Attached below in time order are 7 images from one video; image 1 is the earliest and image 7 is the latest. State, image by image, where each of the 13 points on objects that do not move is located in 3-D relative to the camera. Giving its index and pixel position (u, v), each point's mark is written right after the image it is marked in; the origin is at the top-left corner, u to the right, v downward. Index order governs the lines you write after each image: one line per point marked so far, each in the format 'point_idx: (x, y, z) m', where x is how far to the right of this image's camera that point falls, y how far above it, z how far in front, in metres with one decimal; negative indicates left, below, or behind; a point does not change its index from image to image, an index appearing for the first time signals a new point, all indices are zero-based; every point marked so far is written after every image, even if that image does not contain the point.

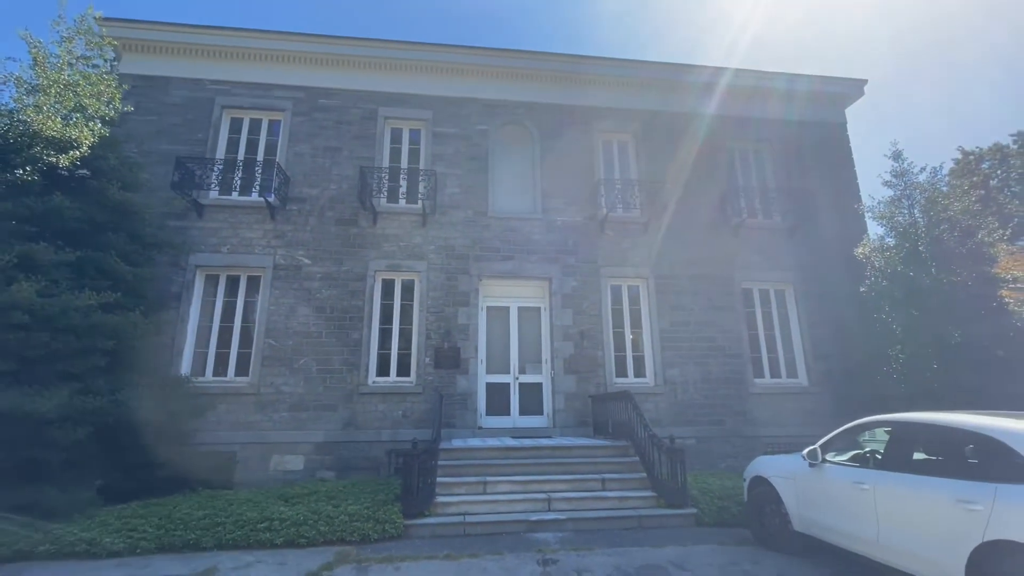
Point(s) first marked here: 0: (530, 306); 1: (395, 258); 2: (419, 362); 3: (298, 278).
0: (+0.4, -0.4, +10.5) m
1: (-2.5, +0.6, +10.1) m
2: (-1.9, -1.5, +9.7) m
3: (-4.4, +0.2, +9.8) m
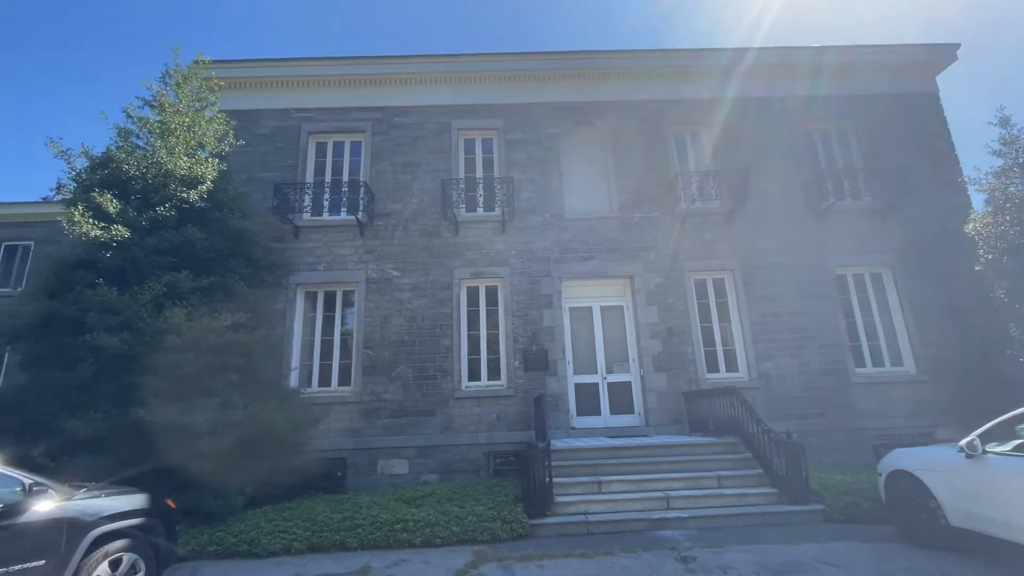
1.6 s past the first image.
0: (+2.2, -0.4, +10.5) m
1: (-0.7, +0.5, +10.4) m
2: (-0.1, -1.6, +9.9) m
3: (-2.6, 0.0, +10.2) m
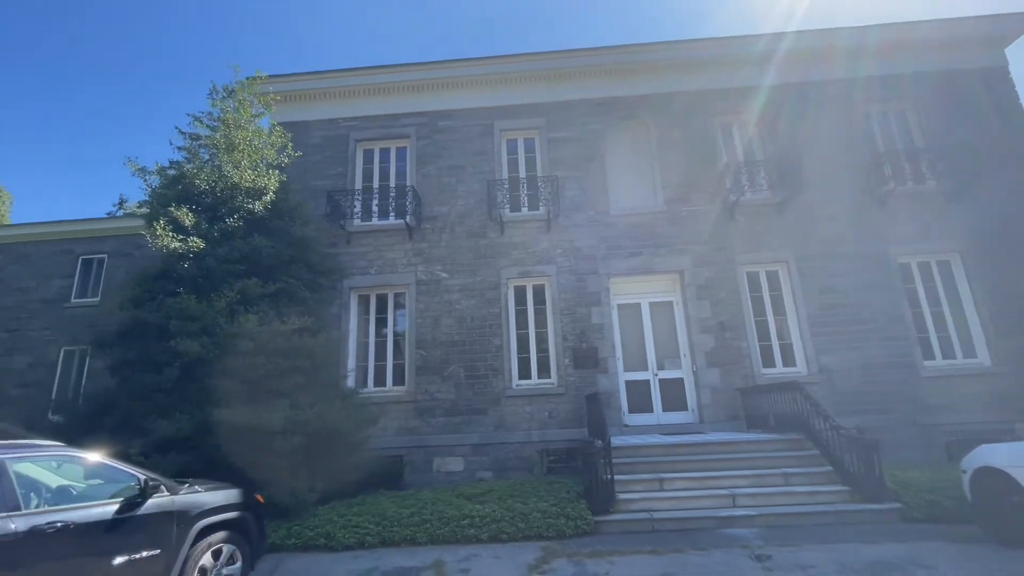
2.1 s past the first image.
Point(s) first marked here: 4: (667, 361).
0: (+3.3, -0.3, +10.4) m
1: (+0.3, +0.5, +10.4) m
2: (+1.0, -1.6, +9.9) m
3: (-1.6, -0.1, +10.4) m
4: (+3.3, -1.6, +10.1) m
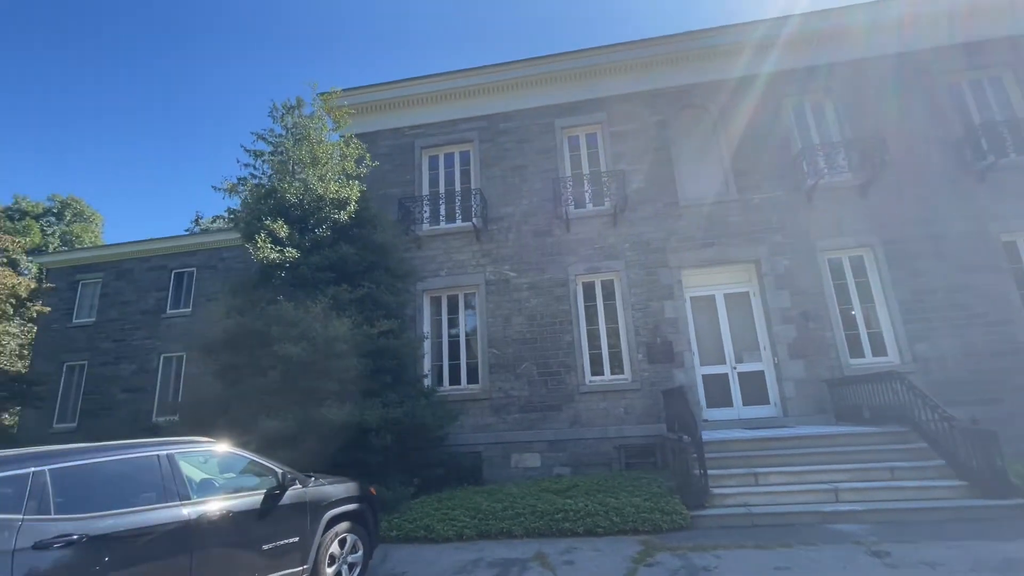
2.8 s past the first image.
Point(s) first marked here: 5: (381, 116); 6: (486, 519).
0: (+4.8, -0.1, +10.1) m
1: (+1.8, +0.6, +10.4) m
2: (+2.5, -1.5, +9.9) m
3: (-0.1, 0.0, +10.6) m
4: (+4.8, -1.4, +9.8) m
5: (-3.4, +4.4, +12.1) m
6: (-0.4, -3.1, +6.4) m
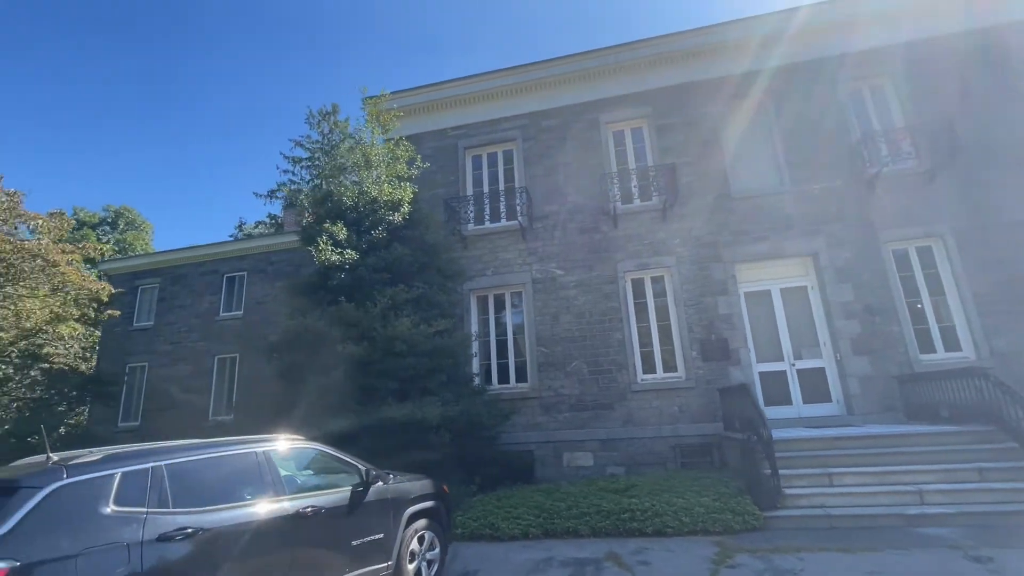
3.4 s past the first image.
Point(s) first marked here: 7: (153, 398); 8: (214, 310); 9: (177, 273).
0: (+5.8, 0.0, +9.7) m
1: (+2.8, +0.7, +10.3) m
2: (+3.5, -1.4, +9.7) m
3: (+1.0, 0.0, +10.5) m
4: (+5.8, -1.2, +9.5) m
5: (-2.3, +4.3, +12.2) m
6: (+0.5, -3.1, +6.3) m
7: (-10.8, -3.3, +14.4) m
8: (-9.4, -0.7, +15.0) m
9: (-11.1, +0.5, +15.7) m
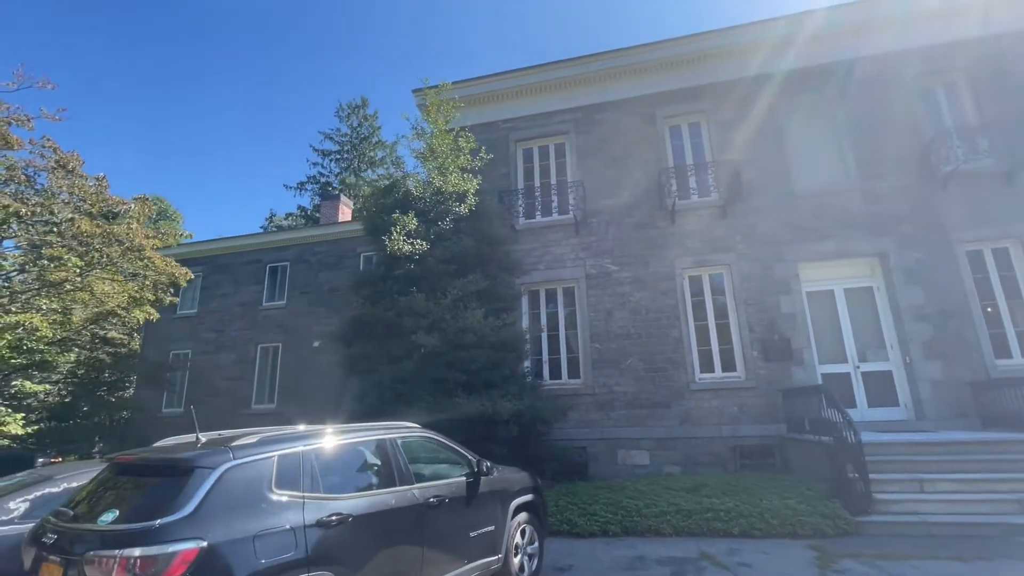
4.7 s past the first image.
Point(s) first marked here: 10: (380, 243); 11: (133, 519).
0: (+6.9, 0.0, +9.5) m
1: (+4.0, +0.7, +10.1) m
2: (+4.6, -1.3, +9.5) m
3: (+2.2, +0.1, +10.4) m
4: (+6.9, -1.3, +9.2) m
5: (-1.0, +4.5, +12.1) m
6: (+1.5, -3.0, +6.2) m
7: (-9.6, -3.0, +14.6) m
8: (-8.1, -0.4, +15.2) m
9: (-9.7, +0.9, +15.9) m
10: (-2.3, +0.8, +8.4) m
11: (-2.0, -1.2, +2.5) m
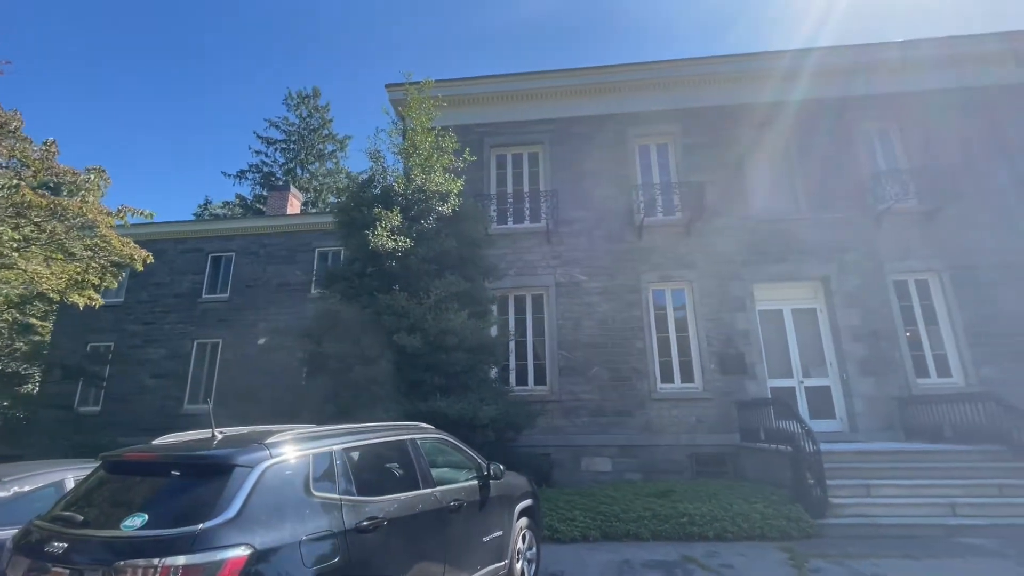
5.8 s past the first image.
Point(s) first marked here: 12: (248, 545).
0: (+6.4, -0.4, +10.3) m
1: (+3.4, +0.4, +10.5) m
2: (+4.0, -1.7, +10.0) m
3: (+1.5, -0.1, +10.6) m
4: (+6.3, -1.7, +10.0) m
5: (-1.6, +4.4, +12.0) m
6: (+1.3, -3.1, +6.3) m
7: (-10.9, -2.6, +13.2) m
8: (-9.3, -0.1, +14.0) m
9: (-10.9, +1.2, +14.5) m
10: (-2.6, +0.8, +8.1) m
11: (-1.6, -1.1, +2.2) m
12: (-1.2, -1.2, +2.1) m
